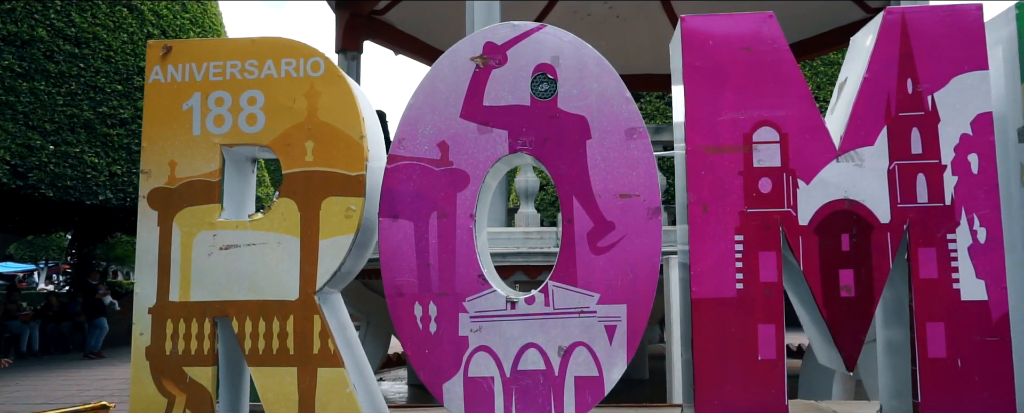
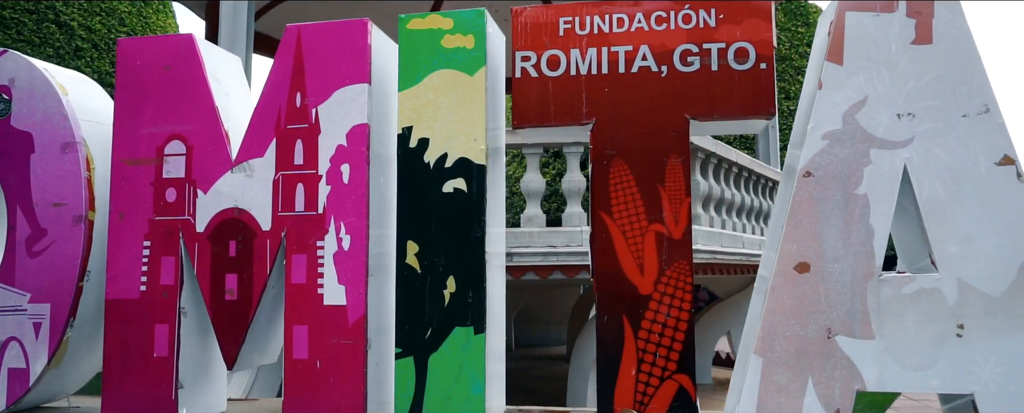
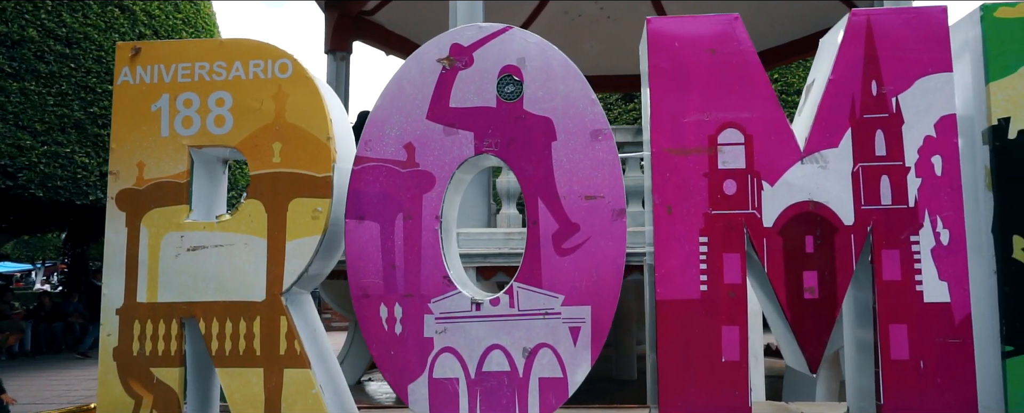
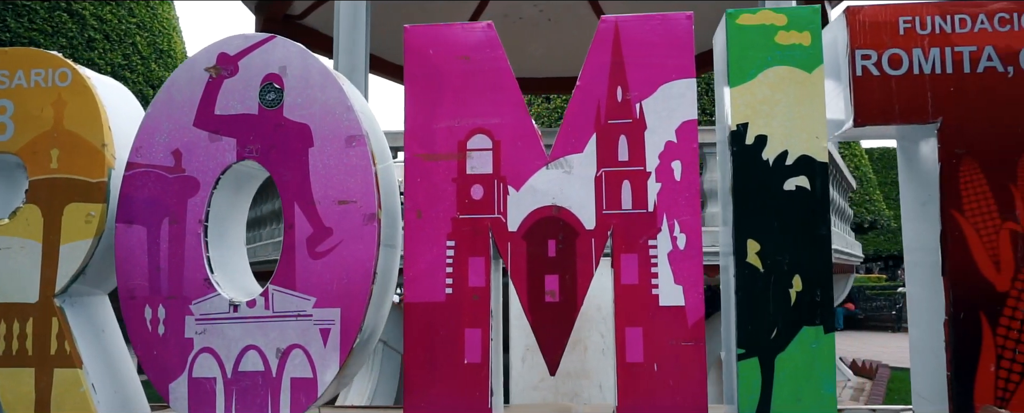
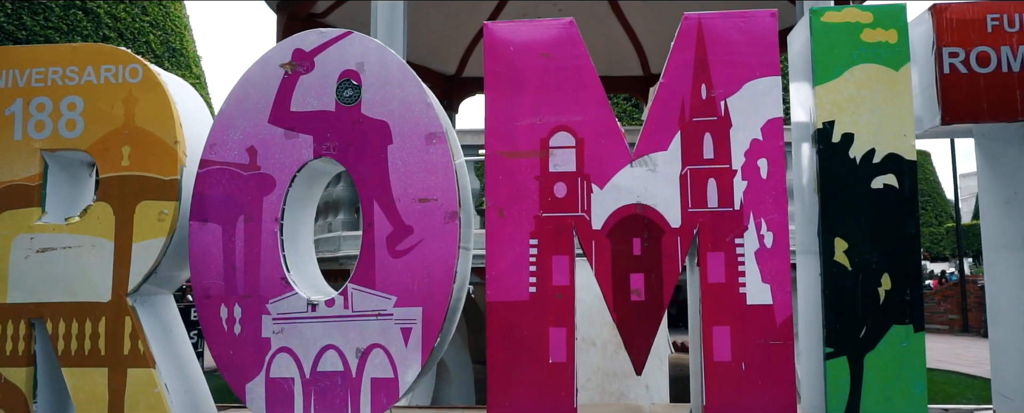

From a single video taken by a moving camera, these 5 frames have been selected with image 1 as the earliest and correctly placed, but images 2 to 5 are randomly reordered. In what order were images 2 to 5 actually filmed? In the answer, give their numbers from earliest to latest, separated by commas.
3, 5, 4, 2
